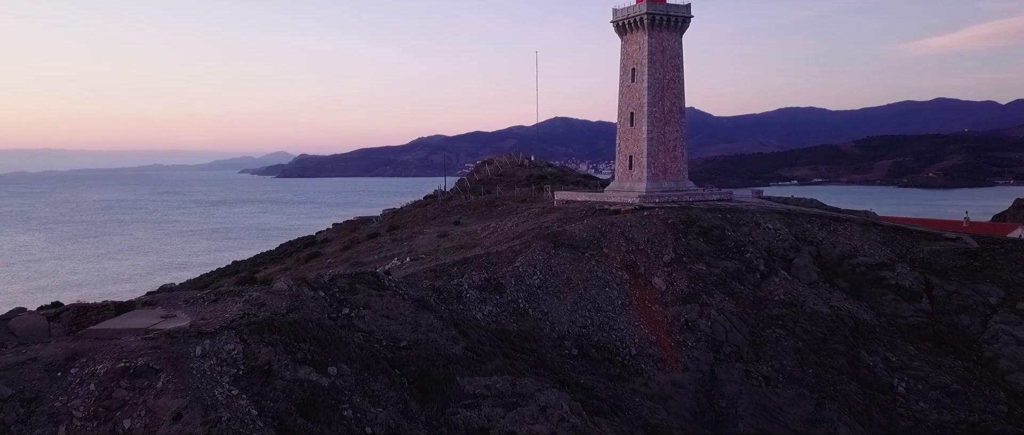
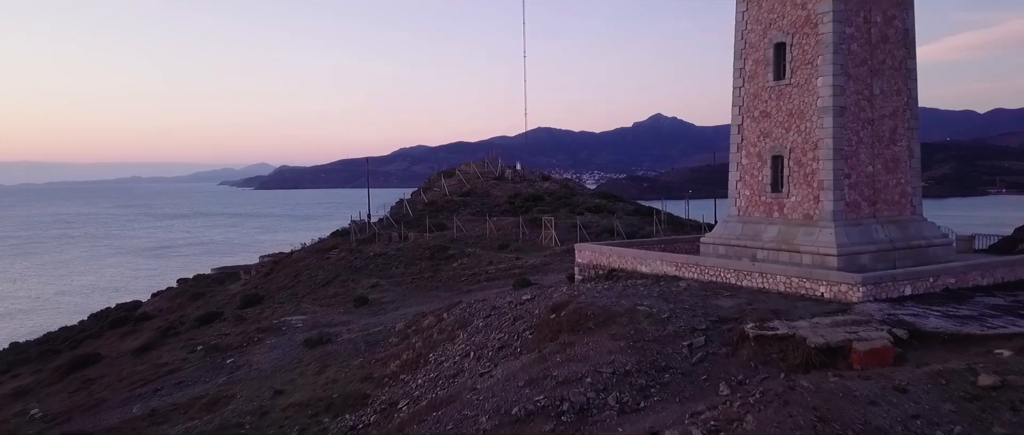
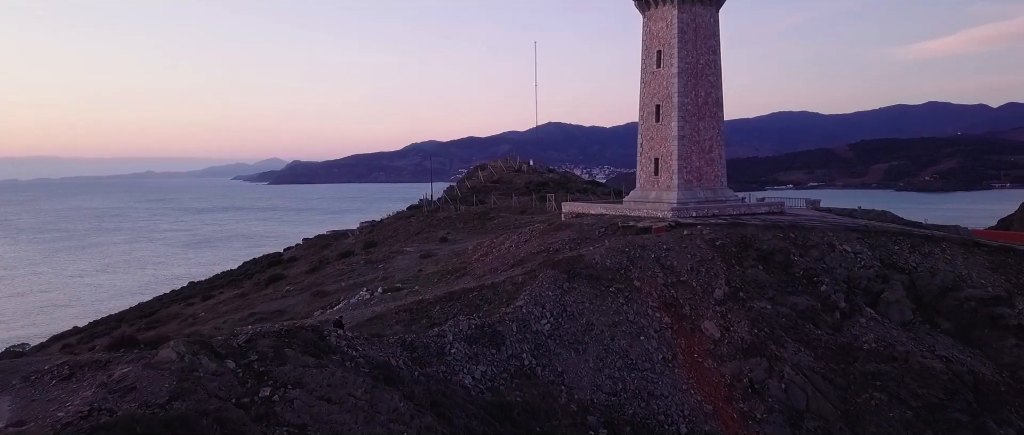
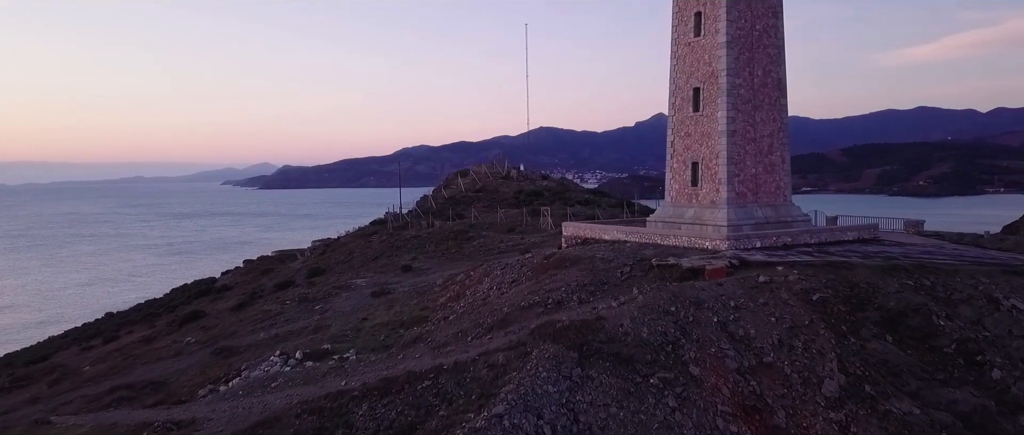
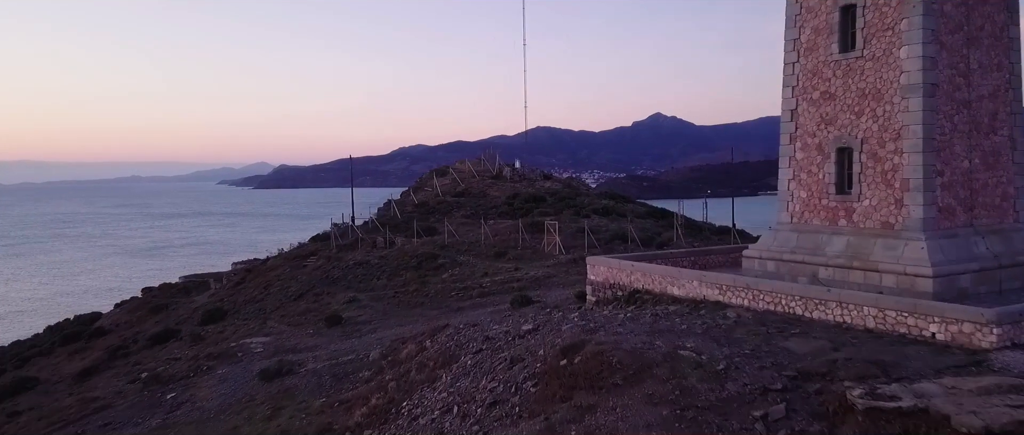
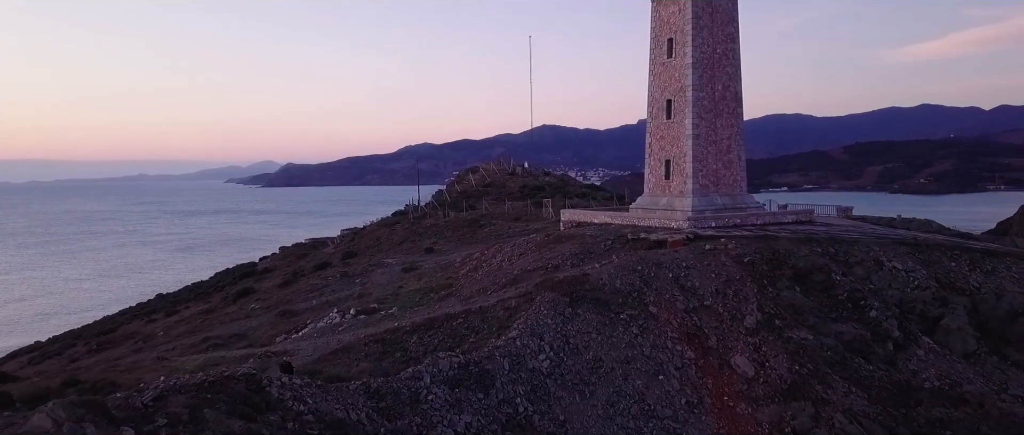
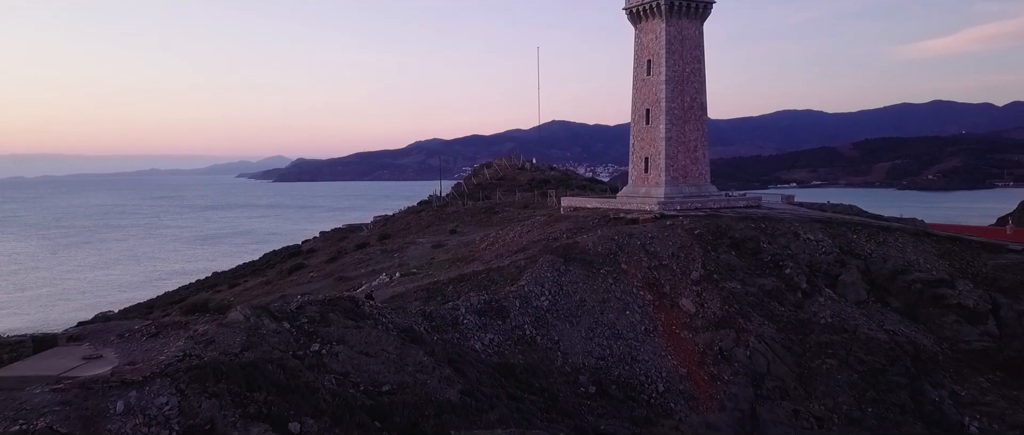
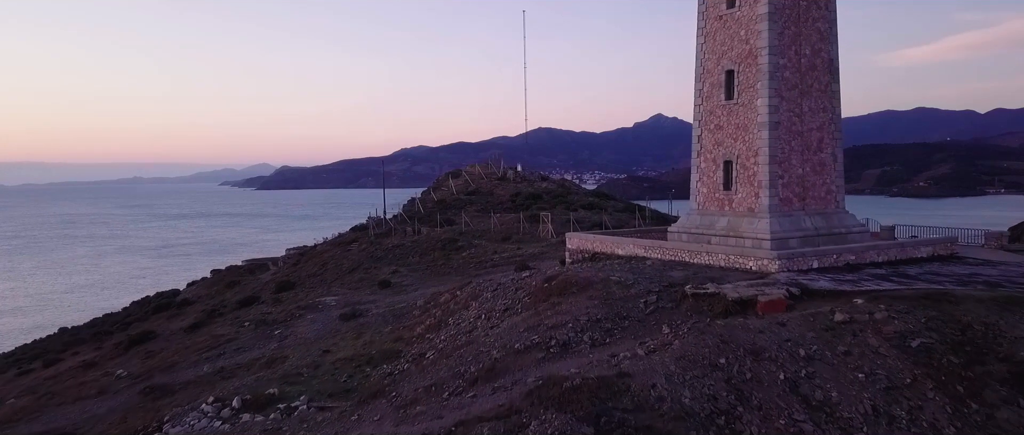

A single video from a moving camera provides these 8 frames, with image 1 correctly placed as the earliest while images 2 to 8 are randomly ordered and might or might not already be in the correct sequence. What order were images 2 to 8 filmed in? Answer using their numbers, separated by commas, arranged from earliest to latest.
7, 3, 6, 4, 8, 2, 5
